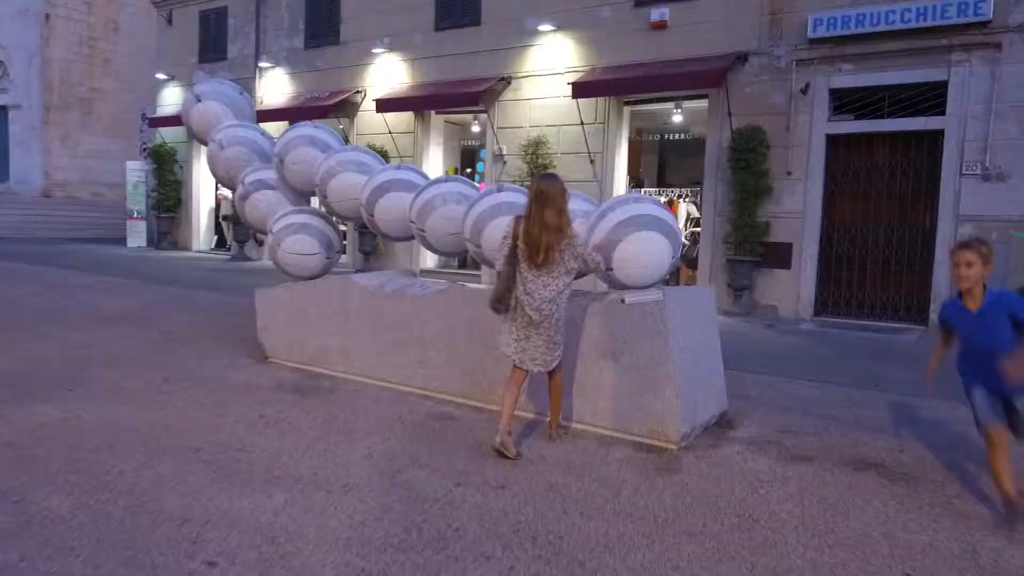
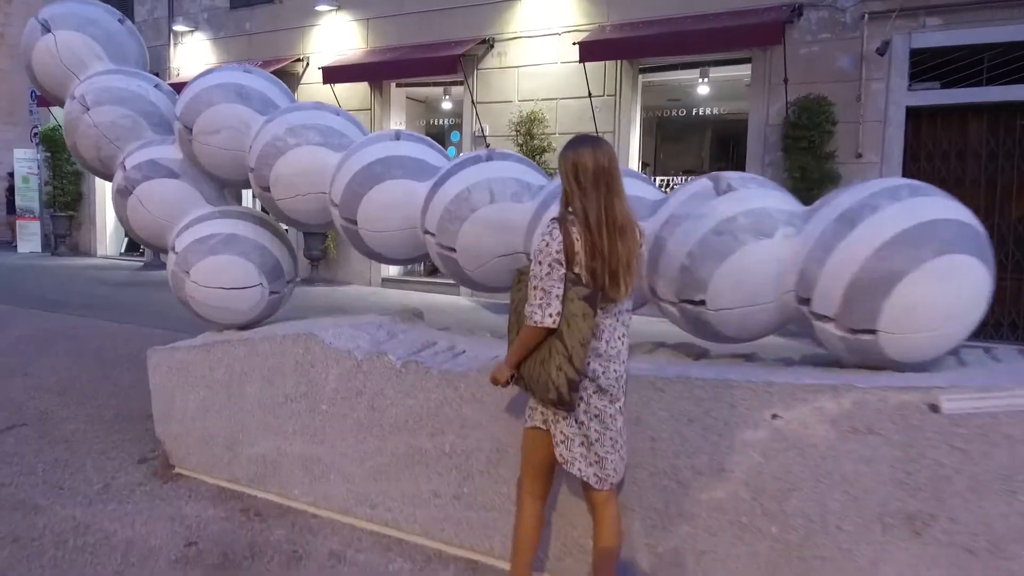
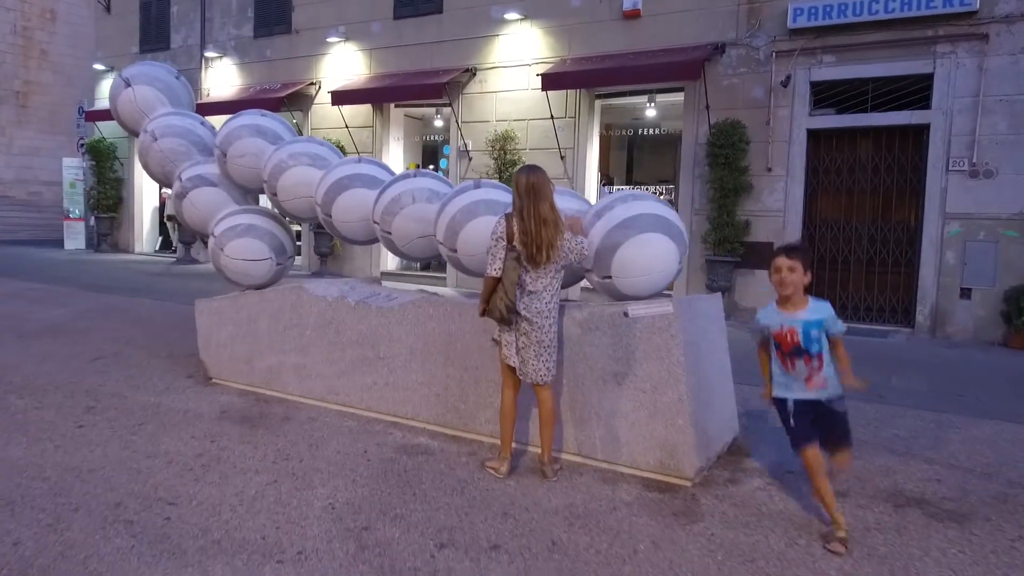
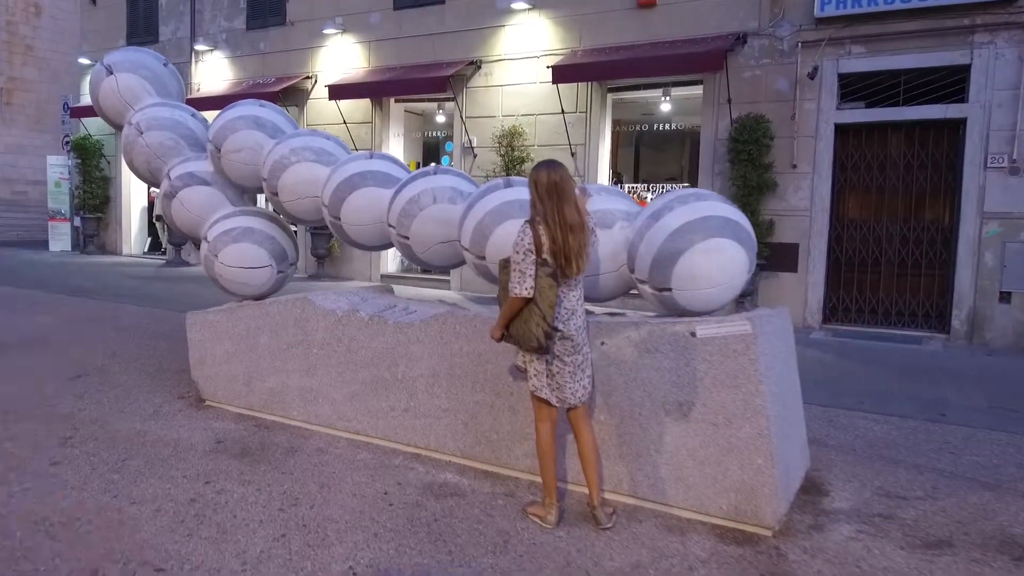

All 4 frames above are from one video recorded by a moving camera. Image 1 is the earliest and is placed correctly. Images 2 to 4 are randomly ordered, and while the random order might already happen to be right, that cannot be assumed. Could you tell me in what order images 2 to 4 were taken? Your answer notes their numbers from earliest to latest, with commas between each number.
3, 4, 2
